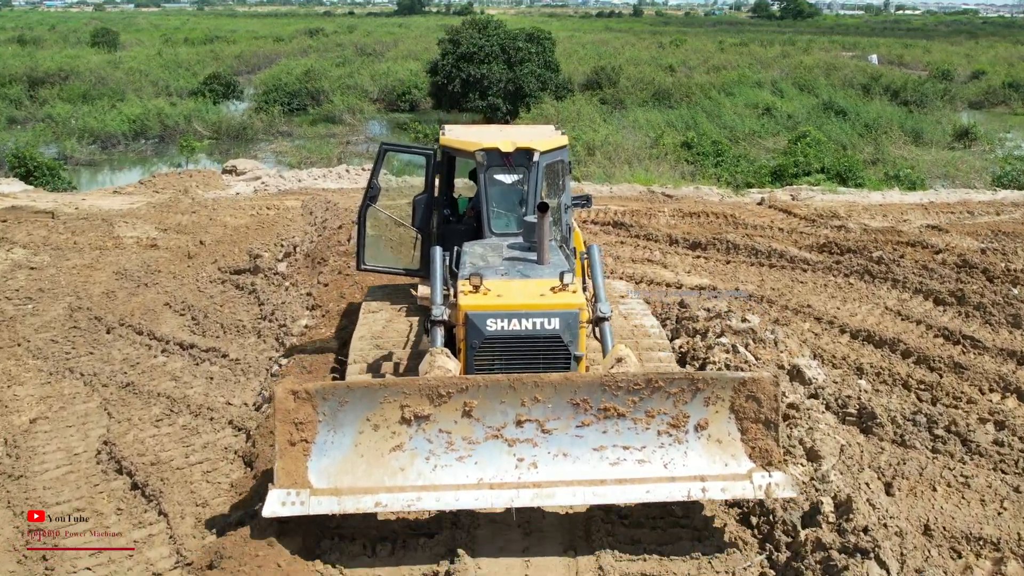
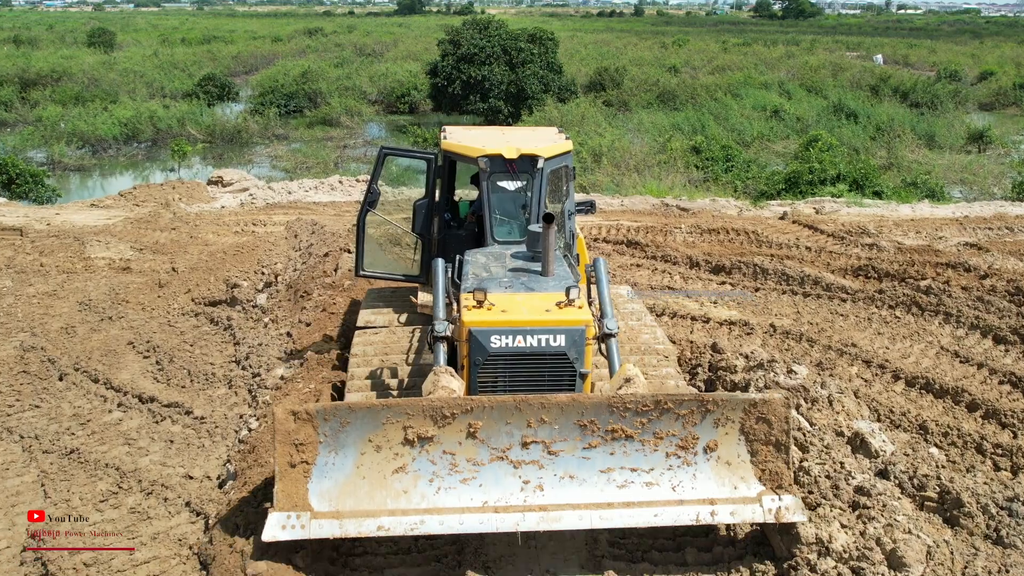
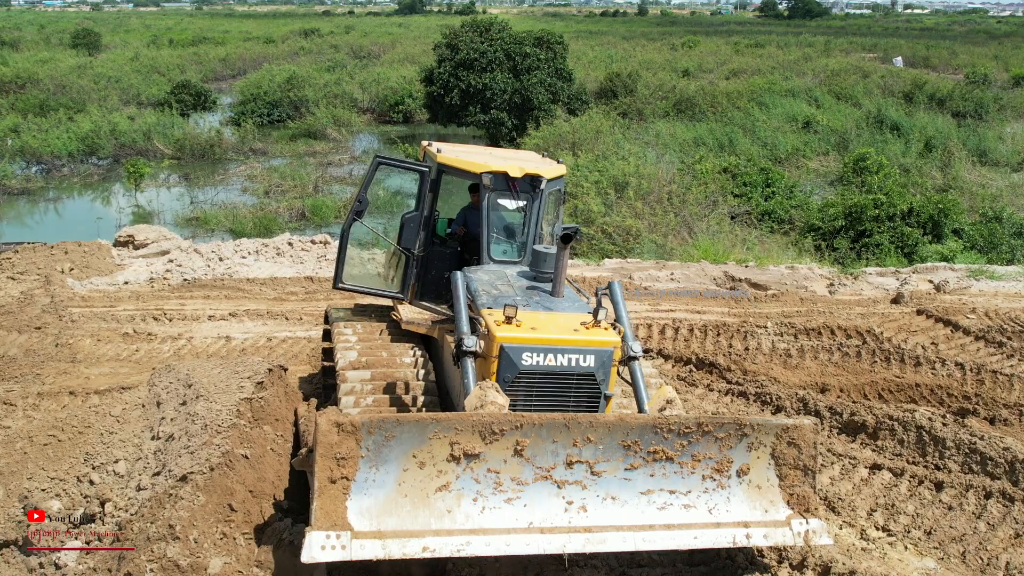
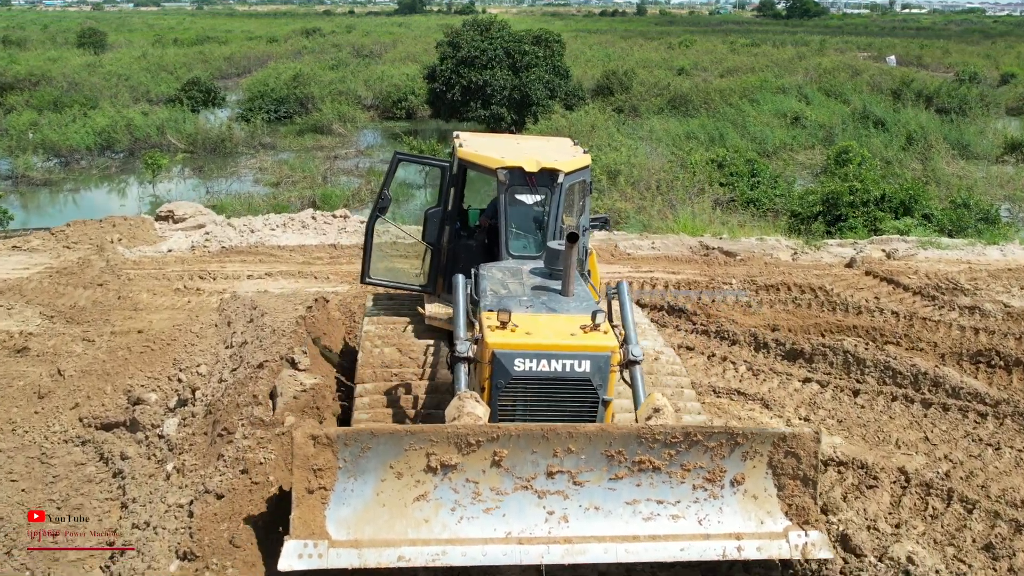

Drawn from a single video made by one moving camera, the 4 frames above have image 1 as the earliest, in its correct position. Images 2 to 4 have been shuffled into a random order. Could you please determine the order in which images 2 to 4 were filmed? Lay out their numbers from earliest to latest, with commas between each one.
2, 4, 3
